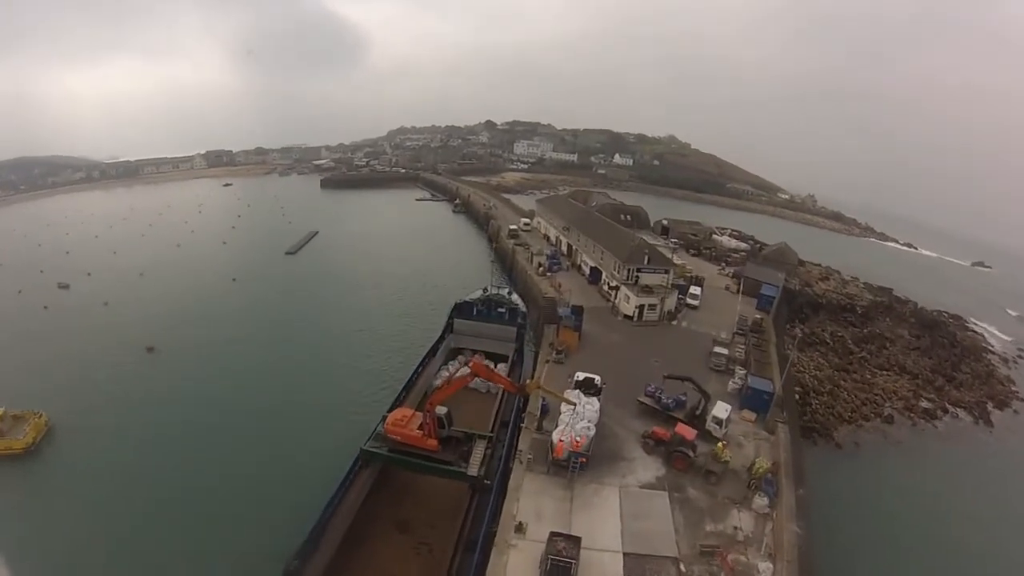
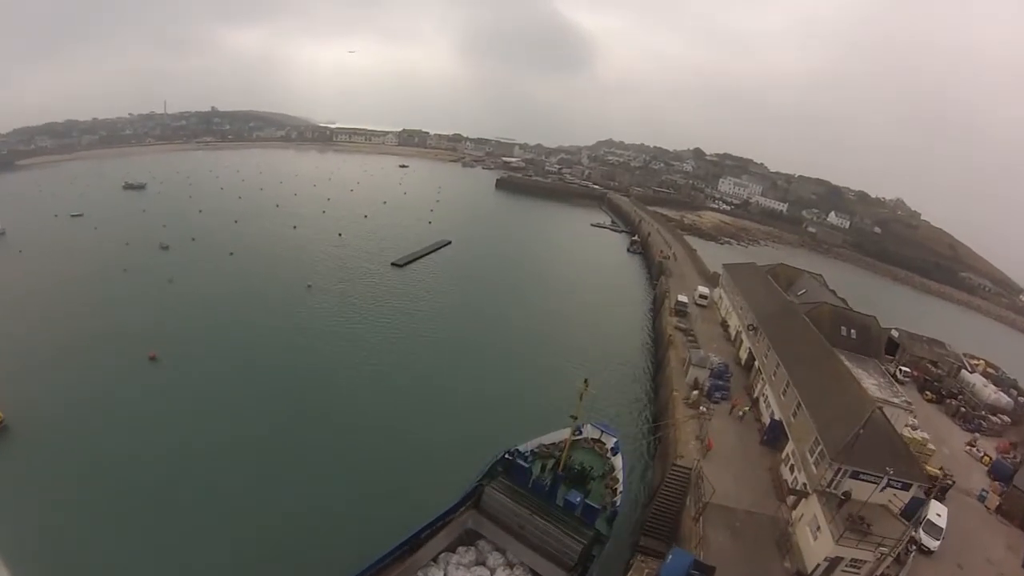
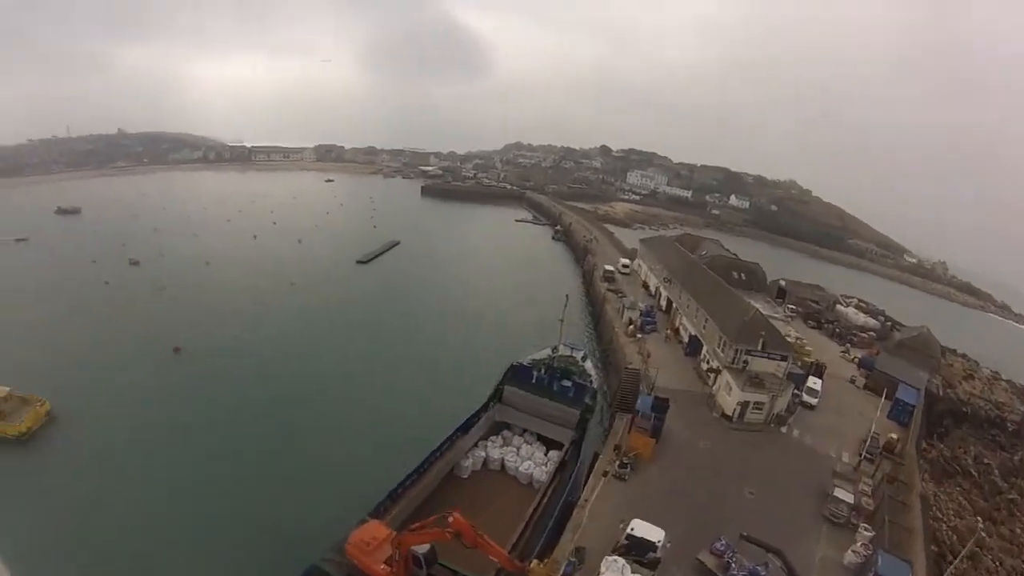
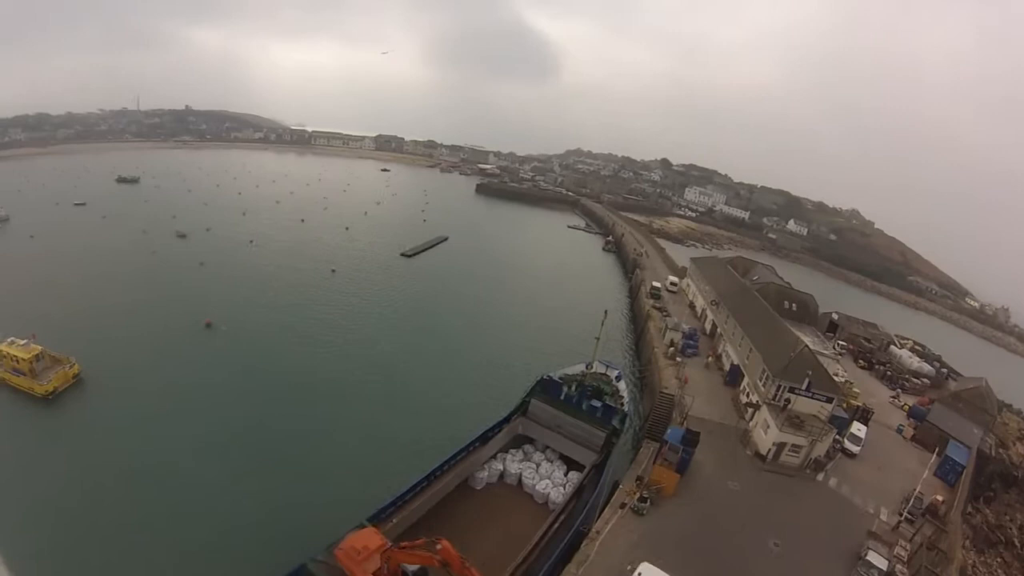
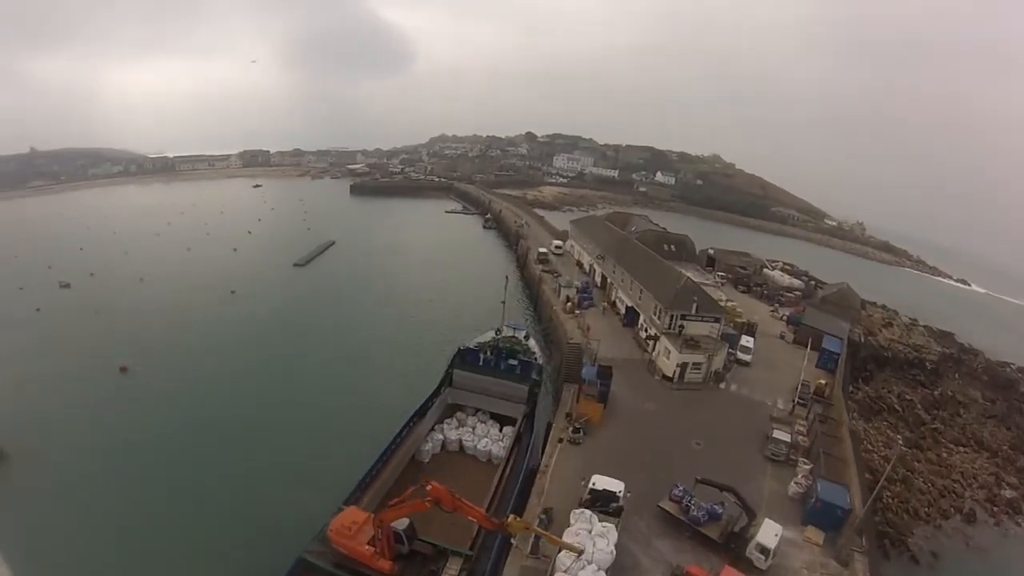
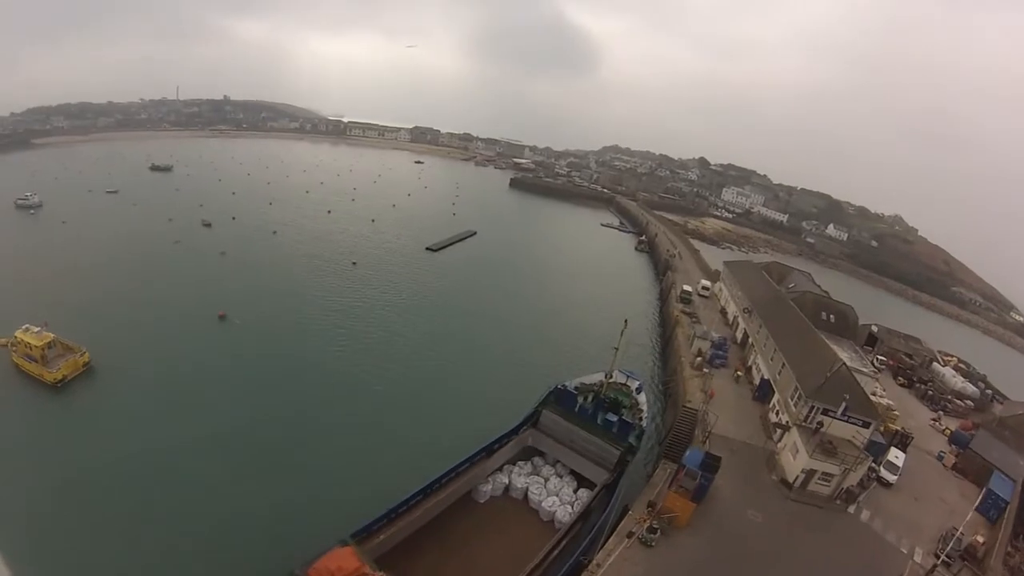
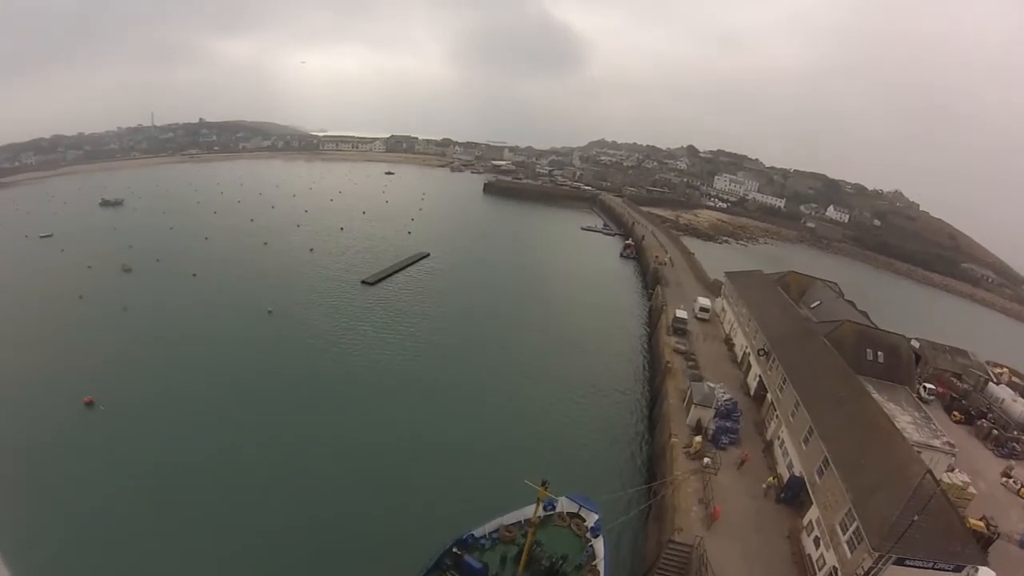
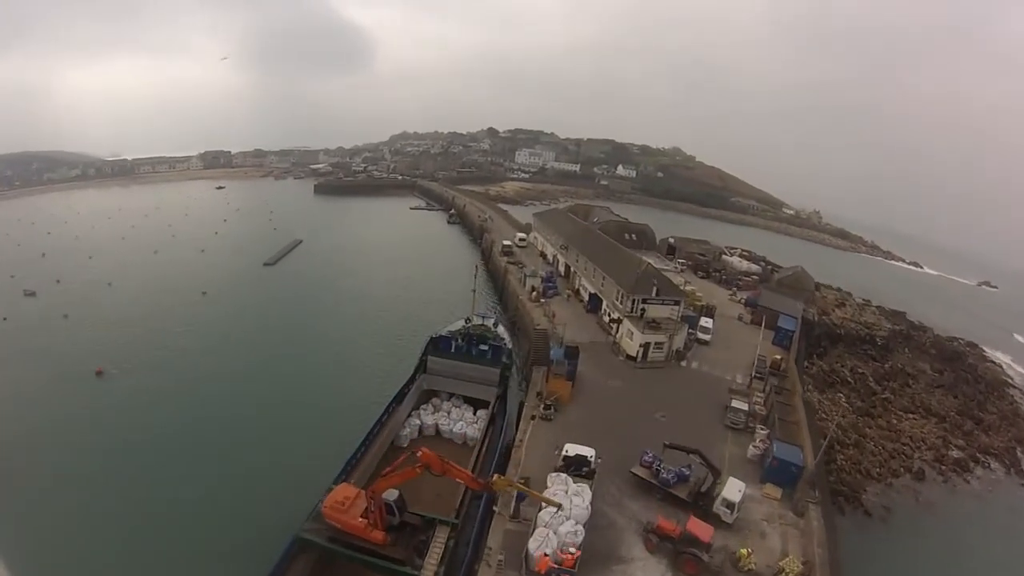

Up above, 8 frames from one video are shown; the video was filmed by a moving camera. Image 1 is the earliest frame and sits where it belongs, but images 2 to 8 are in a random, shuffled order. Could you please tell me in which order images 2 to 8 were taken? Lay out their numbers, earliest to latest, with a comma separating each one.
8, 5, 3, 4, 6, 2, 7
